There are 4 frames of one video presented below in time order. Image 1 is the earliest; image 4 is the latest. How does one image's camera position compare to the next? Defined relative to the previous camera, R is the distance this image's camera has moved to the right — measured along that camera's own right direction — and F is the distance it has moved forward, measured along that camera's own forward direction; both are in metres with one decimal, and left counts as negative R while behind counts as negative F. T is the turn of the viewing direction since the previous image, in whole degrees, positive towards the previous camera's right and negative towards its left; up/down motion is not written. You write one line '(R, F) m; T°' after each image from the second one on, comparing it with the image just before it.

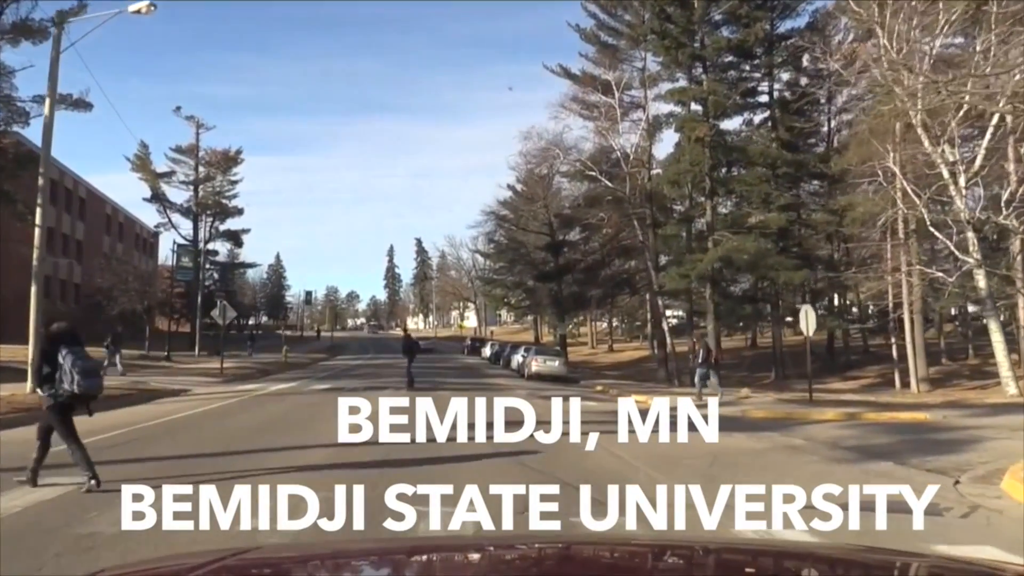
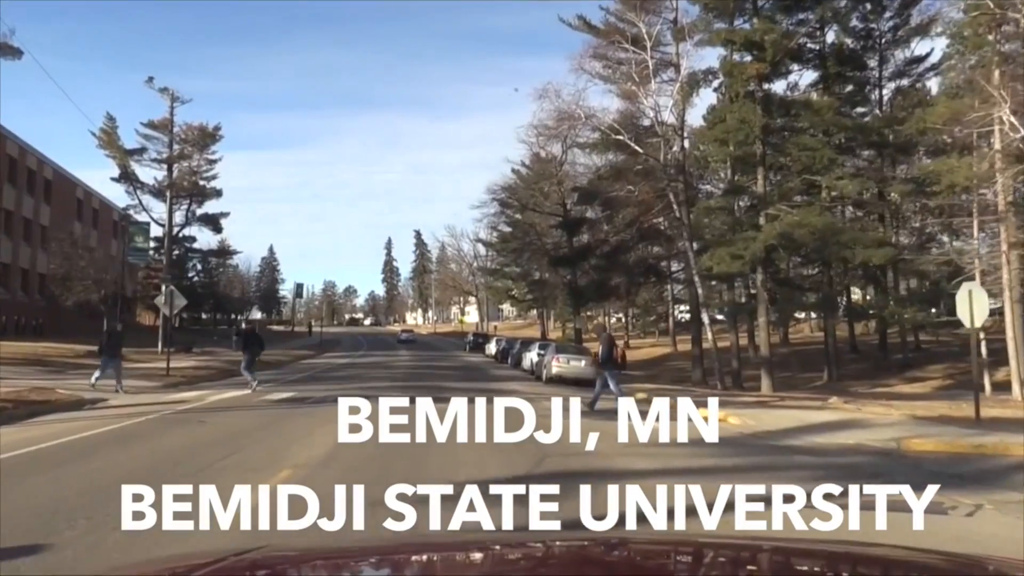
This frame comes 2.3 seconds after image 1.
(-0.3, +5.1) m; 0°
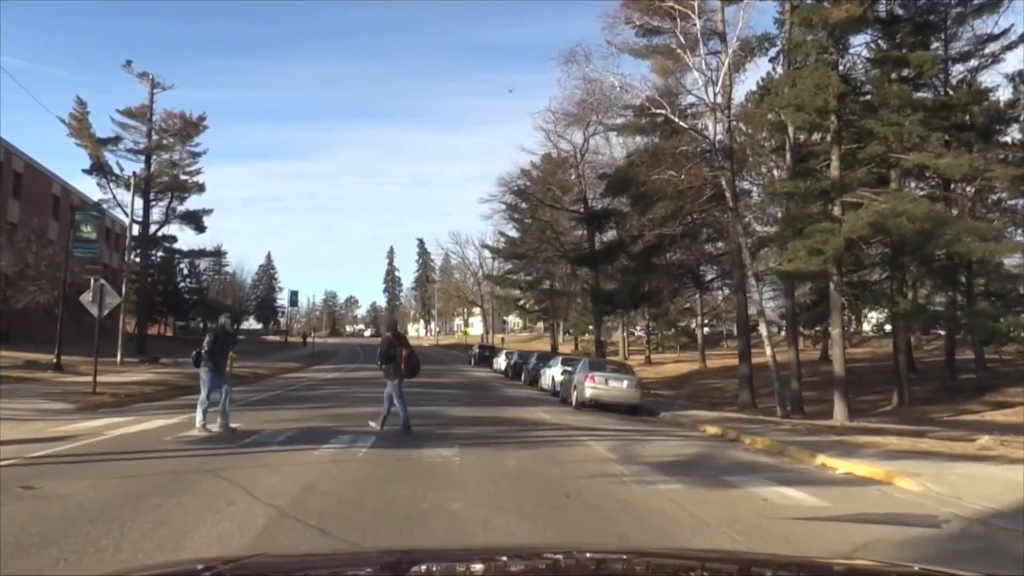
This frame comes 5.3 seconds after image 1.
(-0.3, +4.7) m; 0°
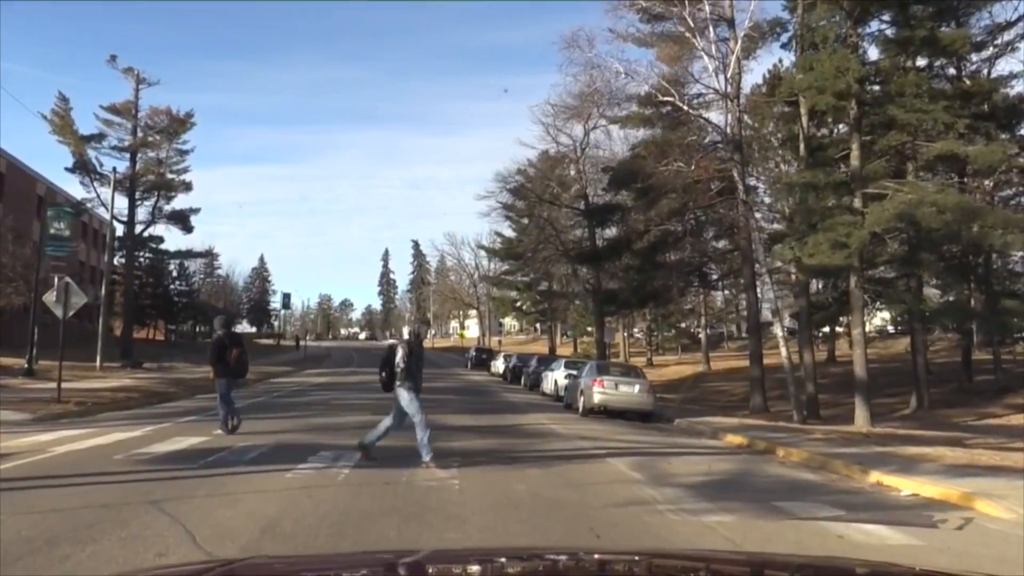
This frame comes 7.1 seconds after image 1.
(-0.1, +1.3) m; 0°
